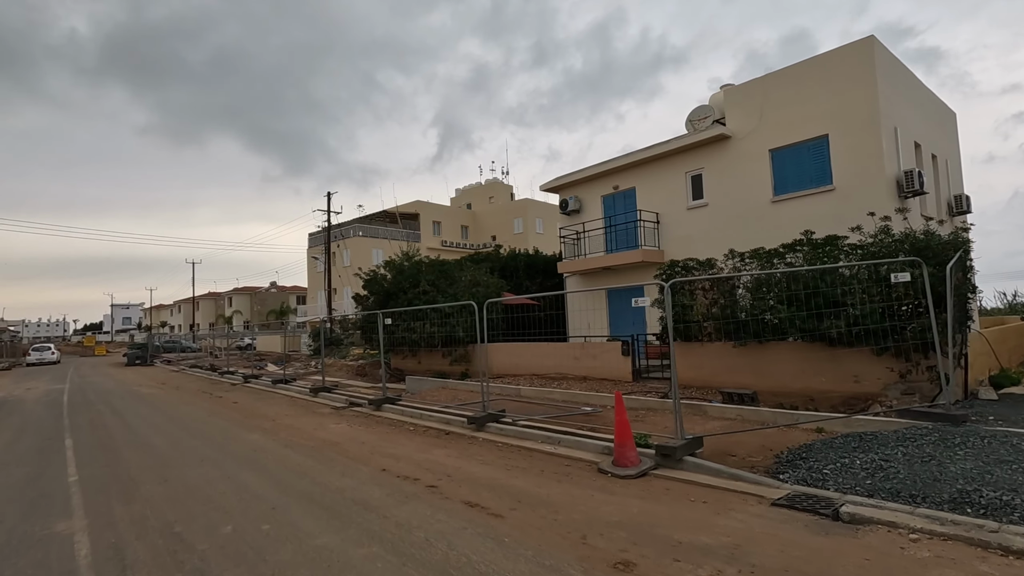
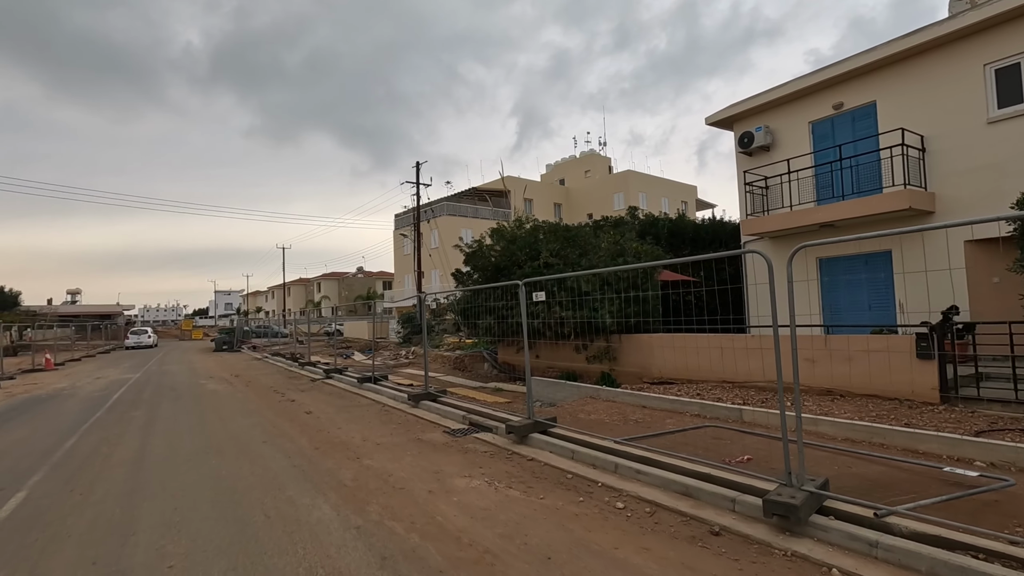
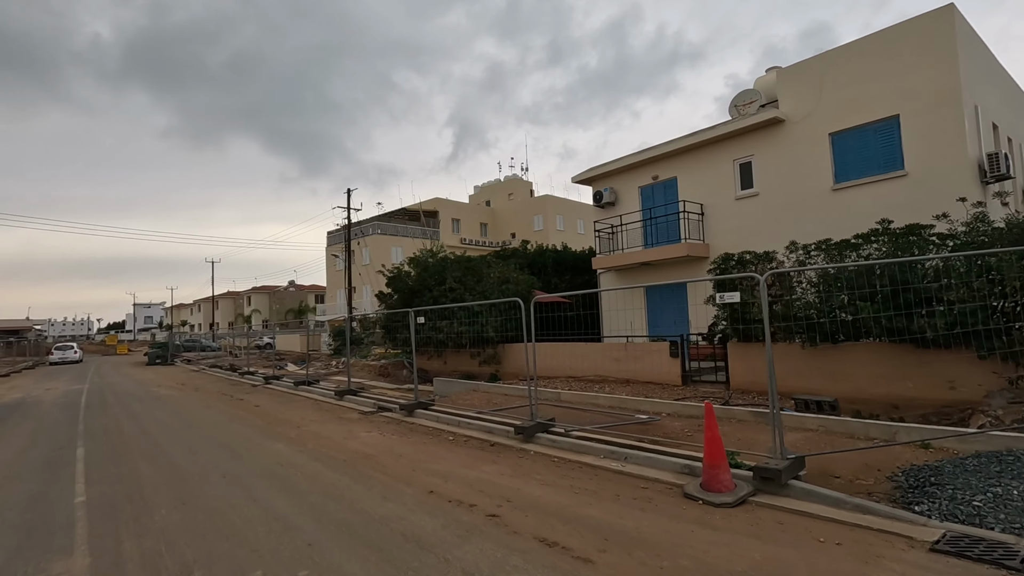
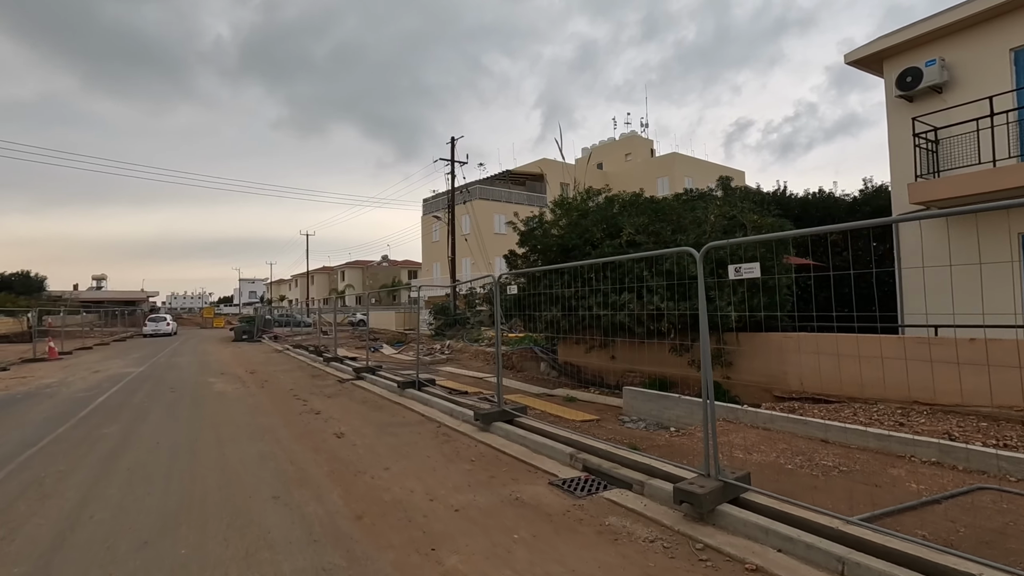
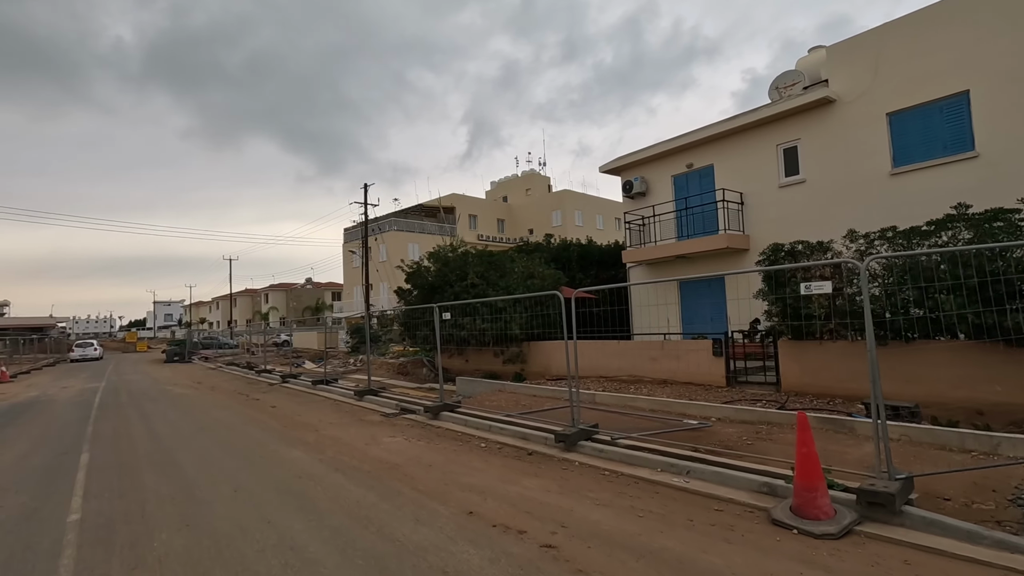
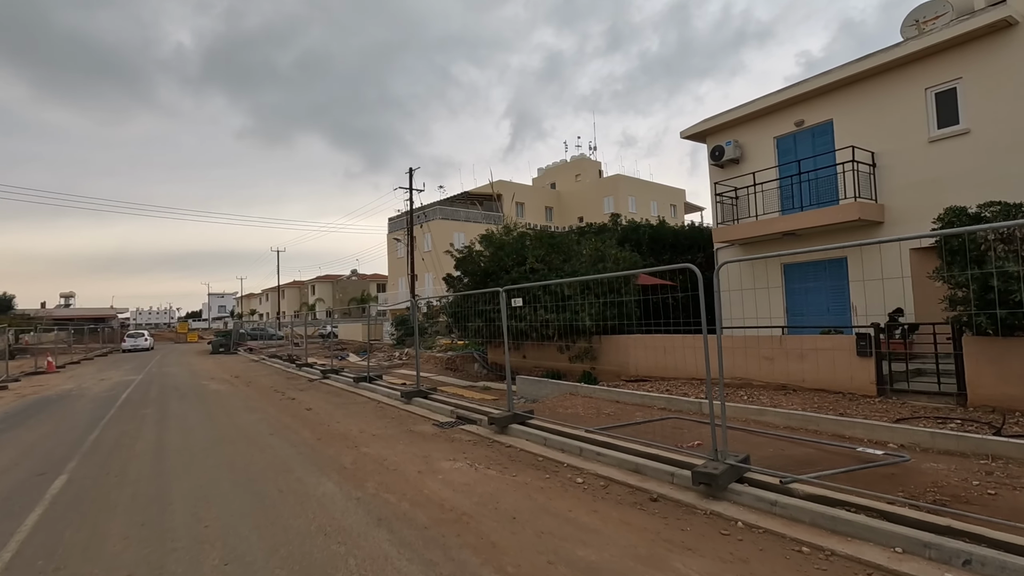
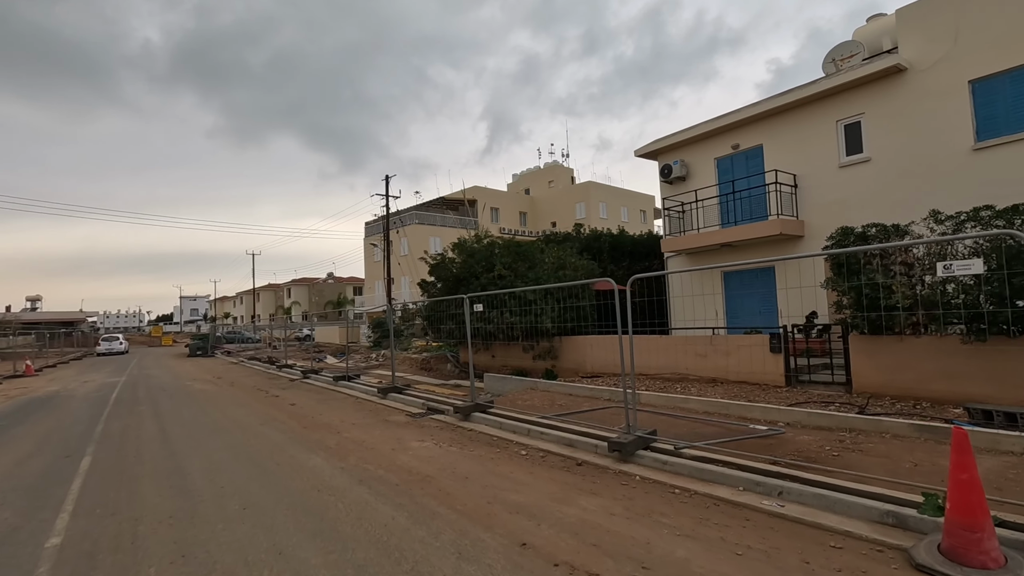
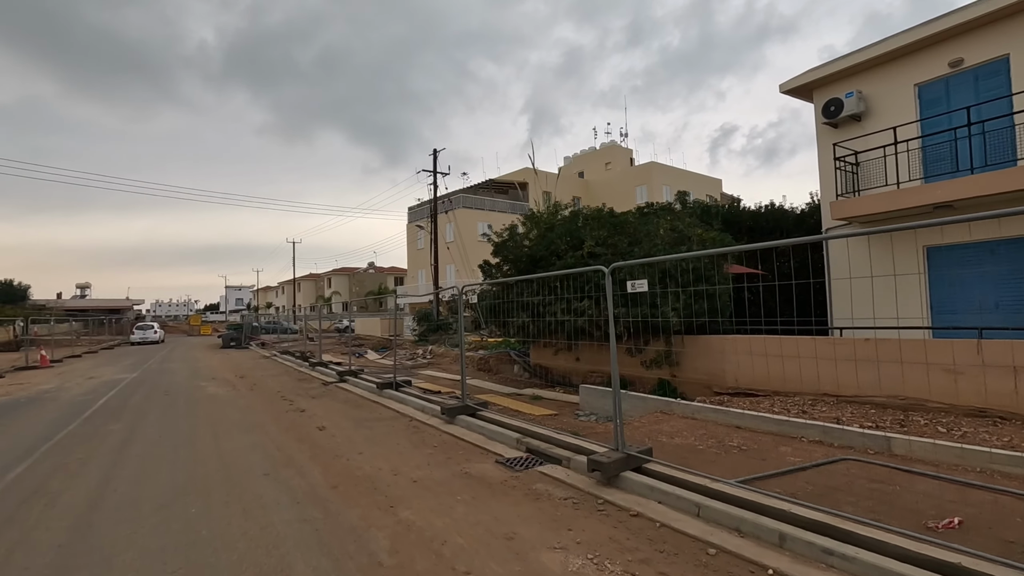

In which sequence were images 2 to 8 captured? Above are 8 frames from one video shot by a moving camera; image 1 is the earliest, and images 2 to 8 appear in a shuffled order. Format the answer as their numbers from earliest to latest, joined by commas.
3, 5, 7, 6, 2, 8, 4
